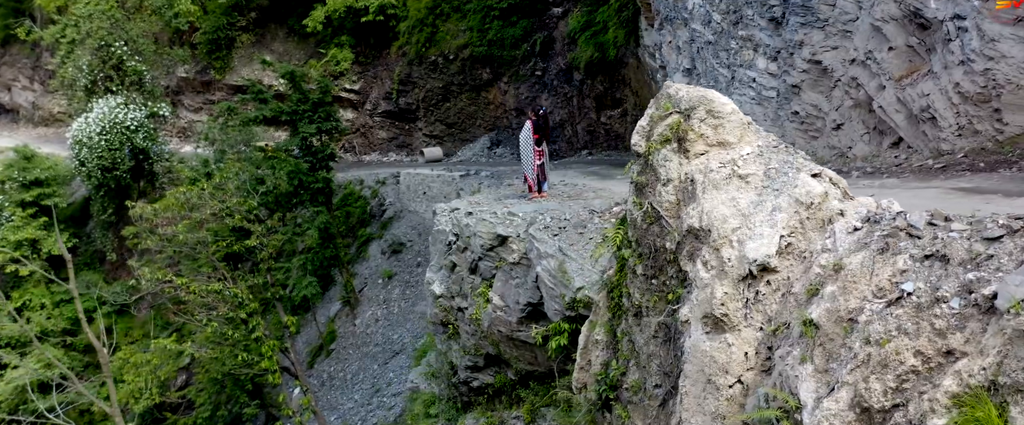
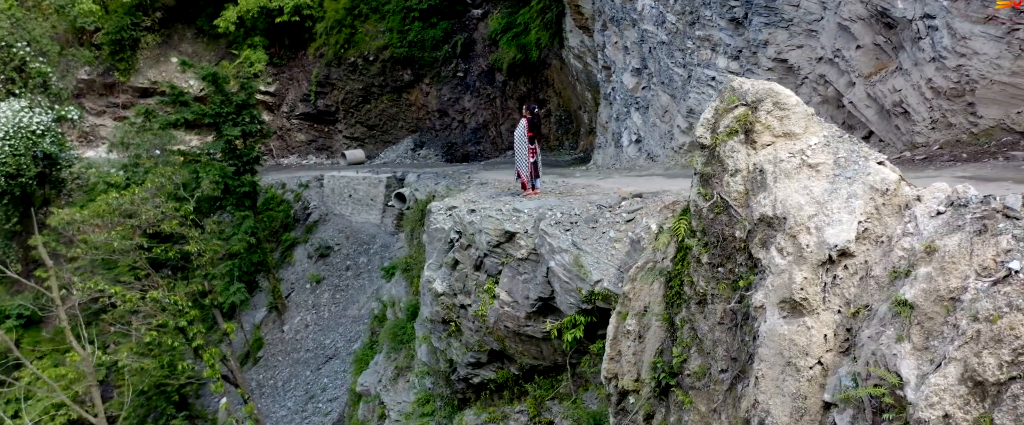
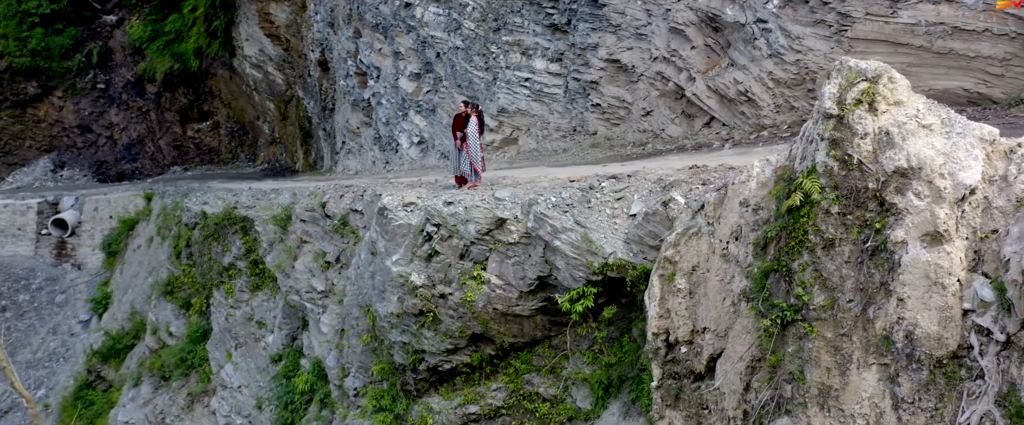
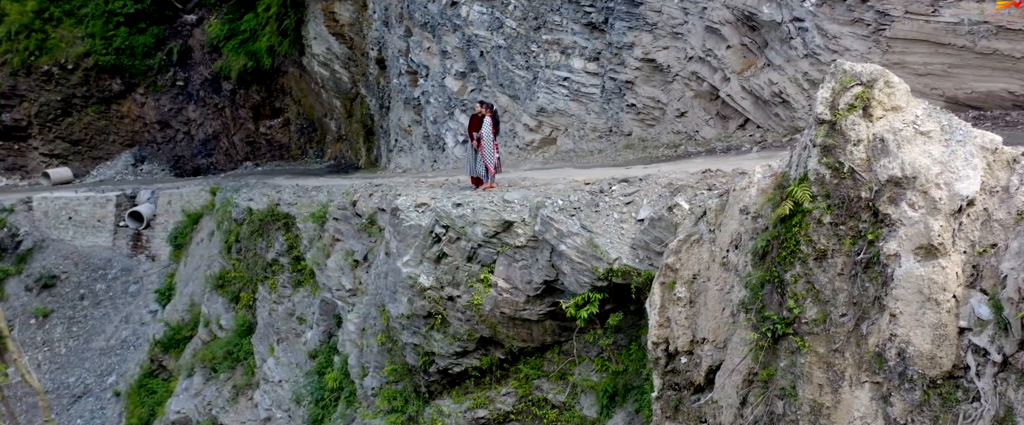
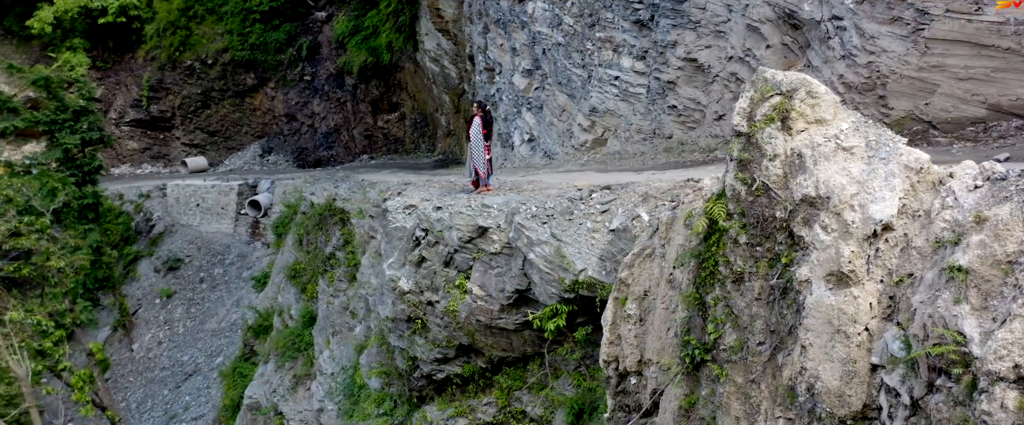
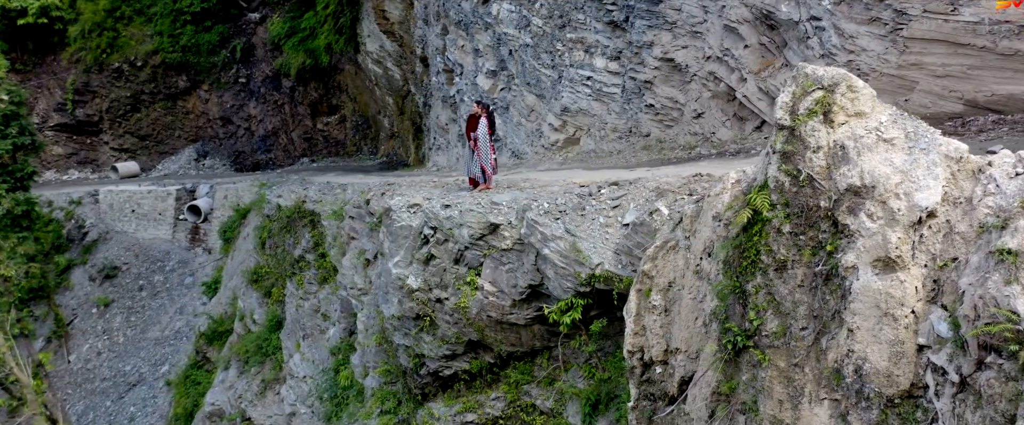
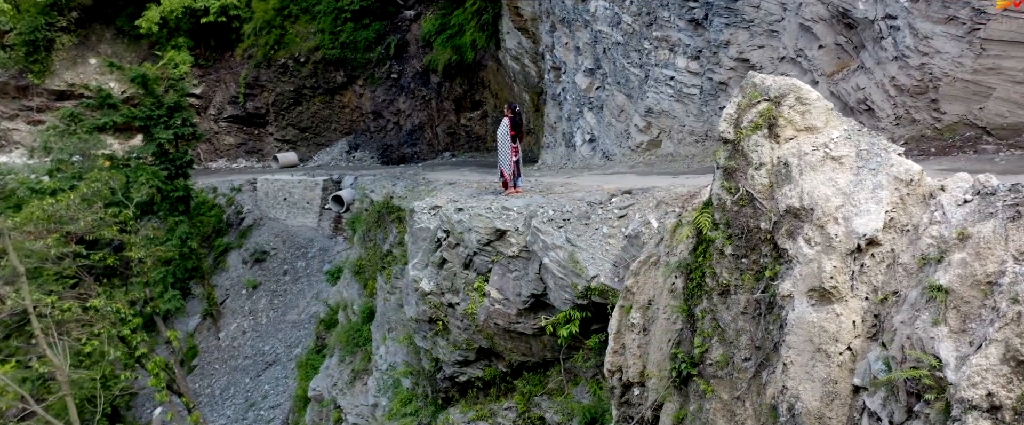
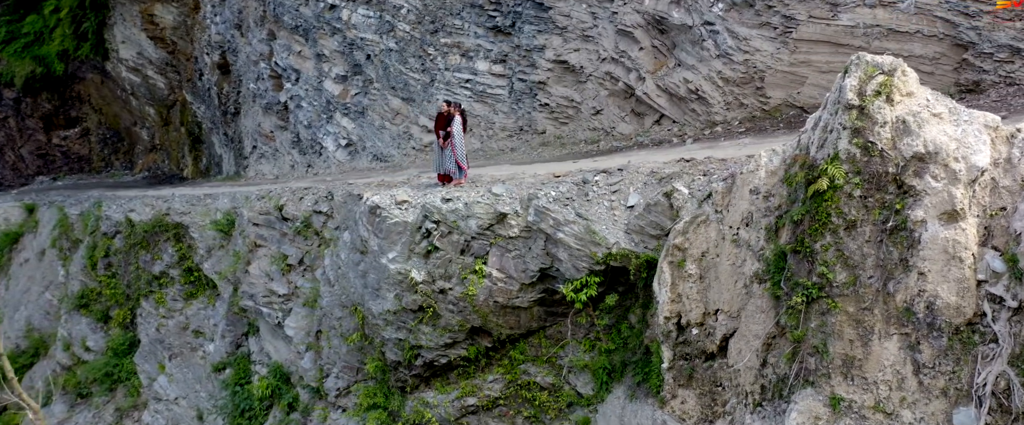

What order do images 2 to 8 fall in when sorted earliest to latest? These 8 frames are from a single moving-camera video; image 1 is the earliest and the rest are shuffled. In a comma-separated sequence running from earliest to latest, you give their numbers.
2, 7, 5, 6, 4, 3, 8
